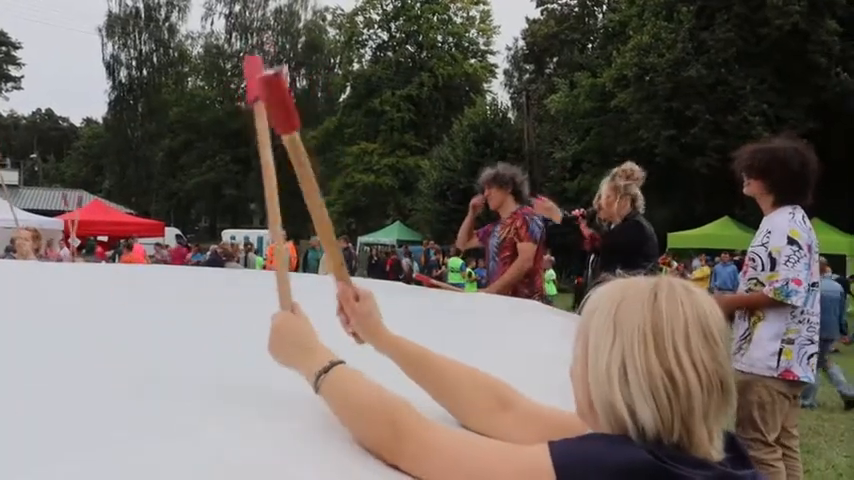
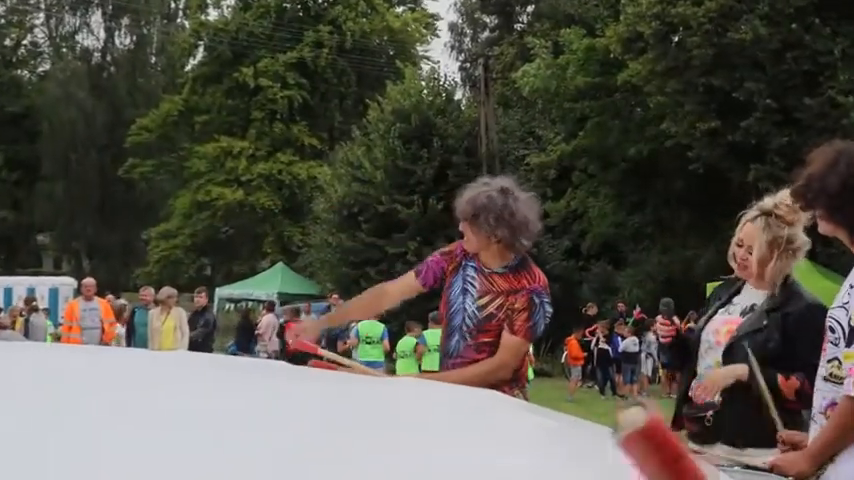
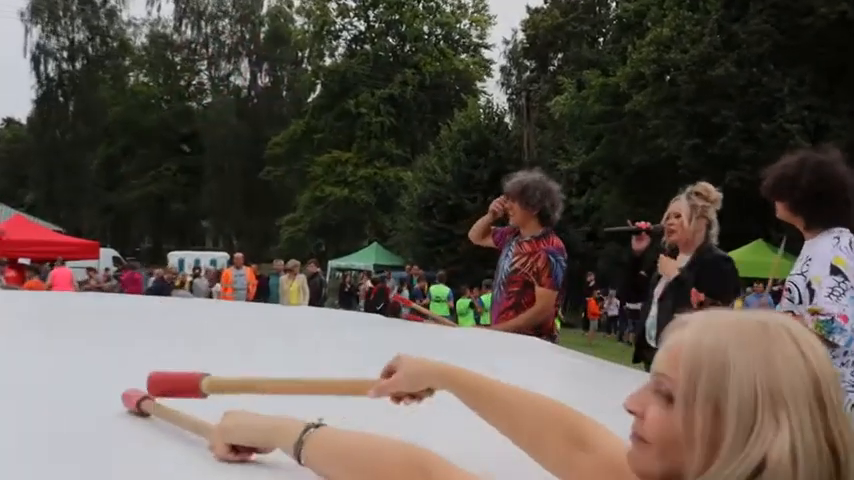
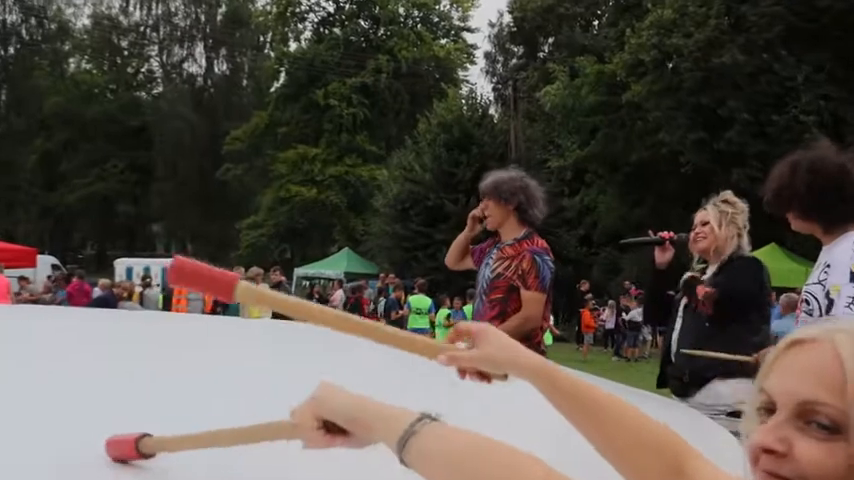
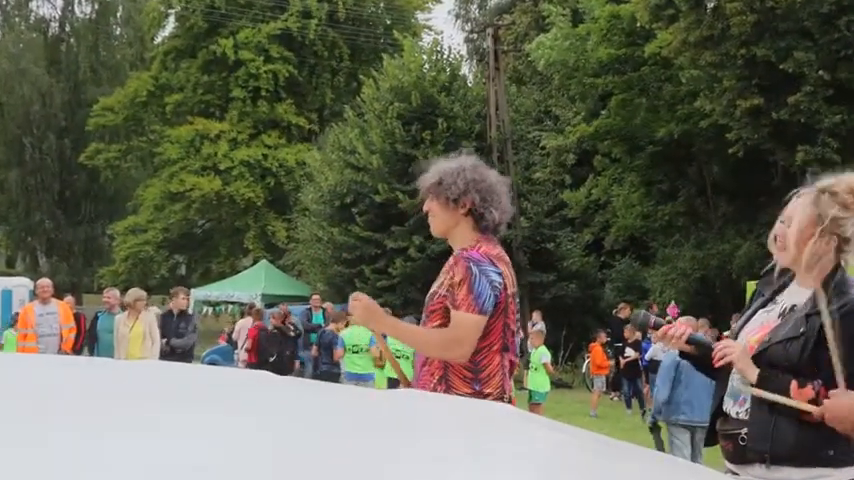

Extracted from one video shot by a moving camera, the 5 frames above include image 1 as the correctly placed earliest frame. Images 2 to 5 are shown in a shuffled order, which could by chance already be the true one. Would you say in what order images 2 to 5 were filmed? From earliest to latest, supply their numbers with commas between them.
3, 4, 2, 5
